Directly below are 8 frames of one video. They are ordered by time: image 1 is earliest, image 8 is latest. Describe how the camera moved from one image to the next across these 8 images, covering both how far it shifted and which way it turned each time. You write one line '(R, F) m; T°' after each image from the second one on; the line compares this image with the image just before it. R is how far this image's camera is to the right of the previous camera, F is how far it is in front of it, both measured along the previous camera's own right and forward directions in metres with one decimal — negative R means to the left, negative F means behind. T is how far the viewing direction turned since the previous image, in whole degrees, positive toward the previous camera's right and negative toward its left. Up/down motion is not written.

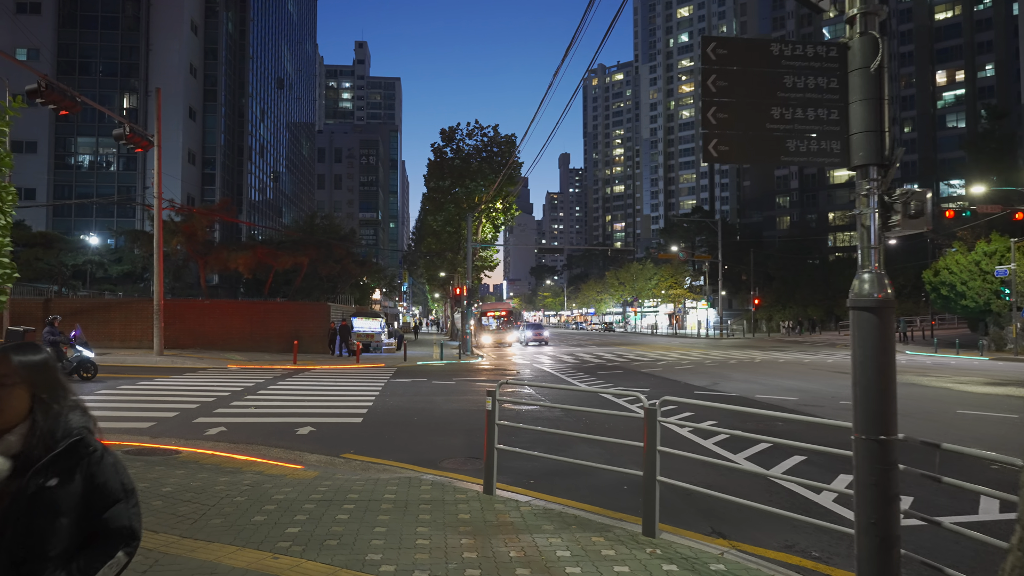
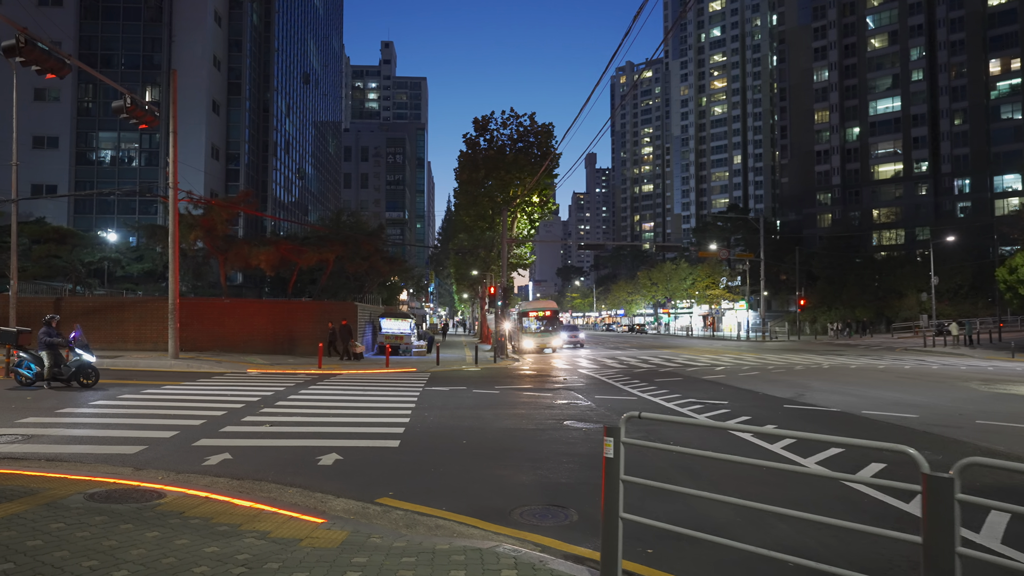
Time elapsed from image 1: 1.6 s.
(-0.7, +2.4) m; -2°
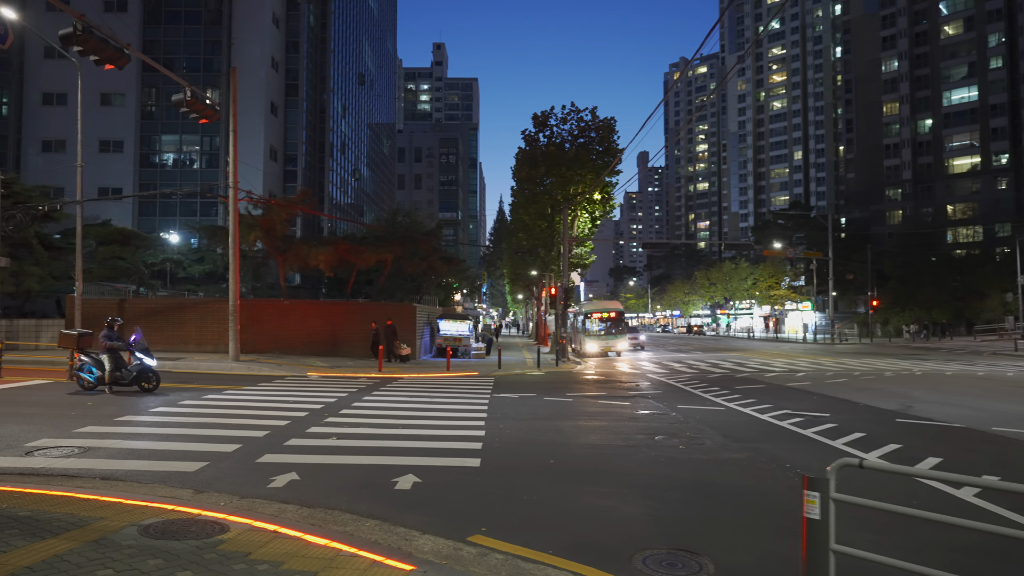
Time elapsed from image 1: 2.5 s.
(-0.6, +1.1) m; -4°
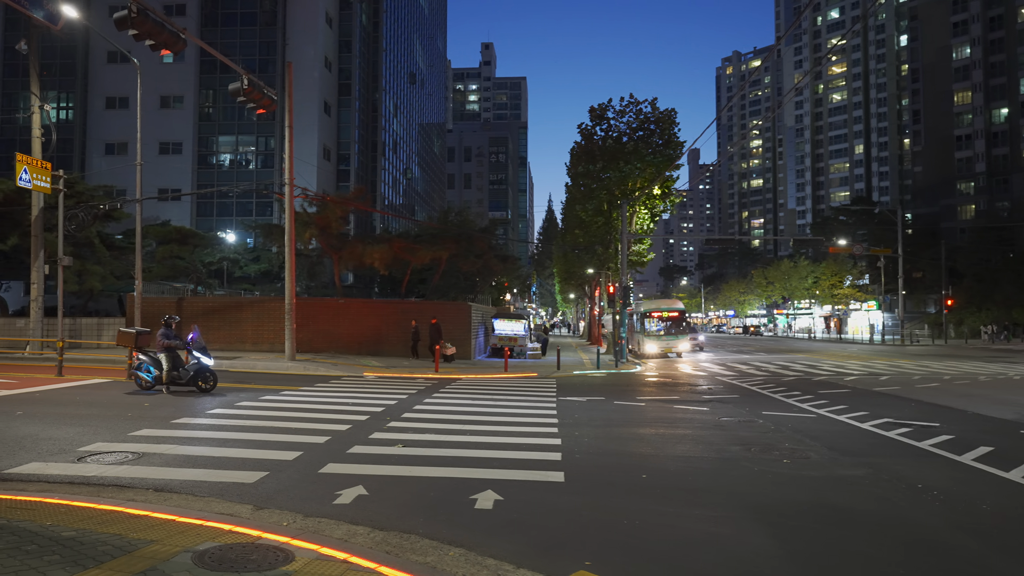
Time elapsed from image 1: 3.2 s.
(-0.5, +0.9) m; -4°
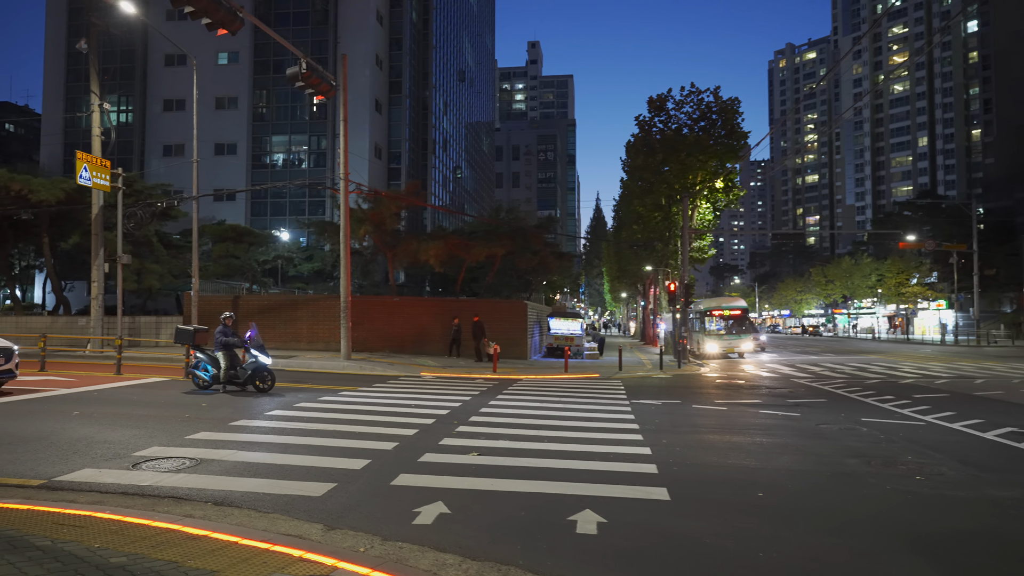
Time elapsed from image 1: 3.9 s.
(-0.5, +0.9) m; -4°
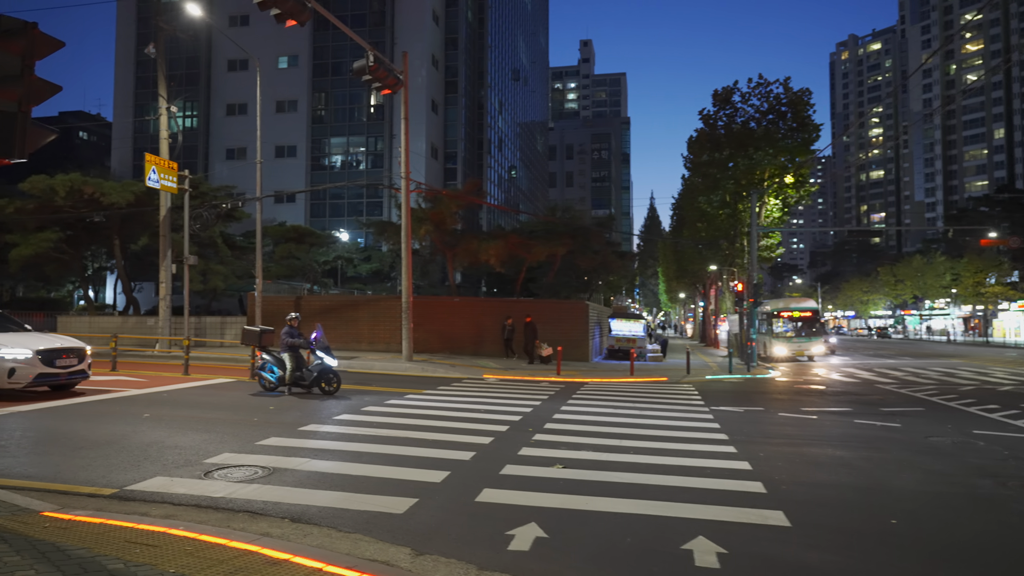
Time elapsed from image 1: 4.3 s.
(-0.4, +0.6) m; -4°
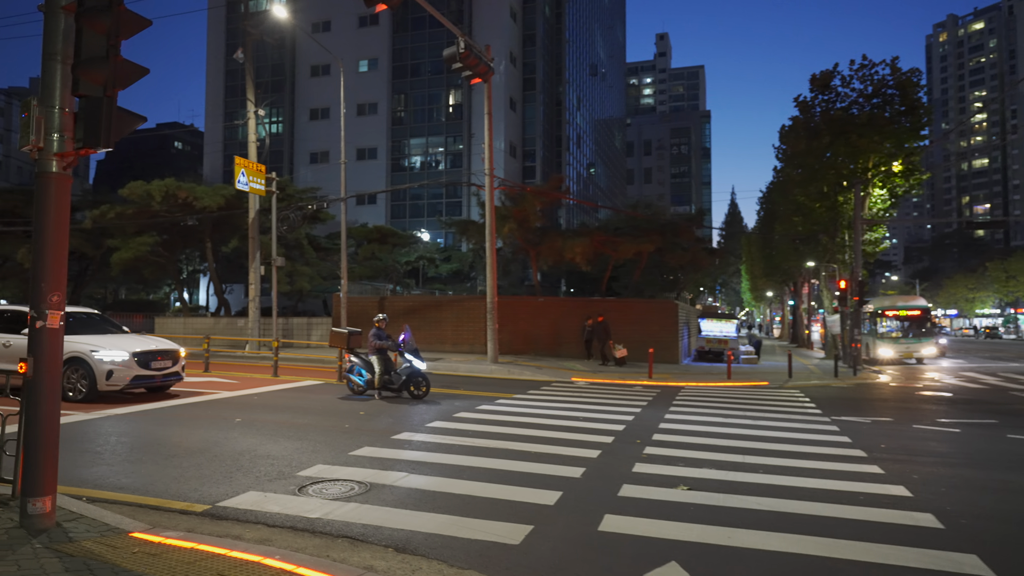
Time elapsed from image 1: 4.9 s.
(-0.4, +0.8) m; -6°
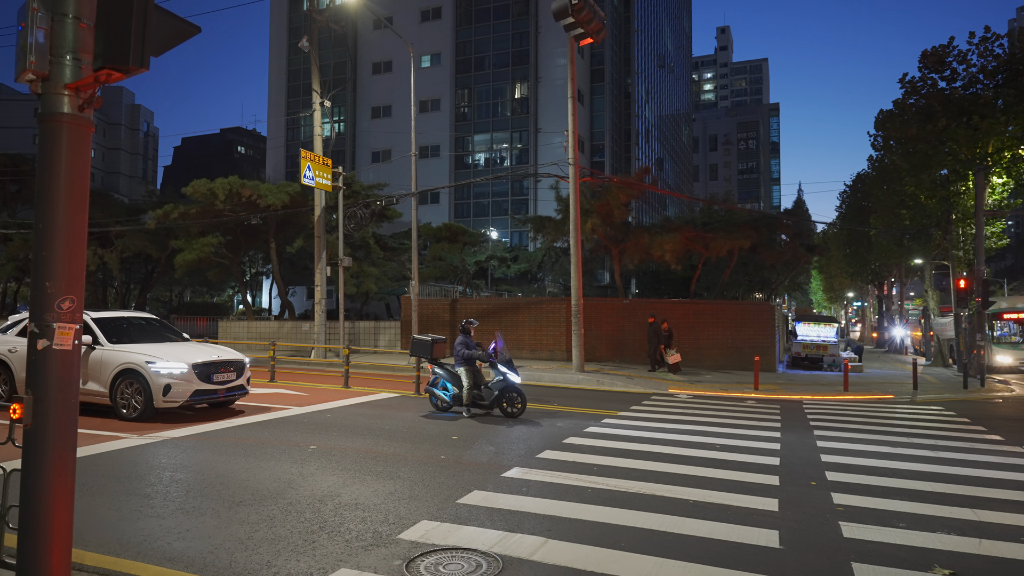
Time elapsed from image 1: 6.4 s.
(-1.0, +1.9) m; -4°
